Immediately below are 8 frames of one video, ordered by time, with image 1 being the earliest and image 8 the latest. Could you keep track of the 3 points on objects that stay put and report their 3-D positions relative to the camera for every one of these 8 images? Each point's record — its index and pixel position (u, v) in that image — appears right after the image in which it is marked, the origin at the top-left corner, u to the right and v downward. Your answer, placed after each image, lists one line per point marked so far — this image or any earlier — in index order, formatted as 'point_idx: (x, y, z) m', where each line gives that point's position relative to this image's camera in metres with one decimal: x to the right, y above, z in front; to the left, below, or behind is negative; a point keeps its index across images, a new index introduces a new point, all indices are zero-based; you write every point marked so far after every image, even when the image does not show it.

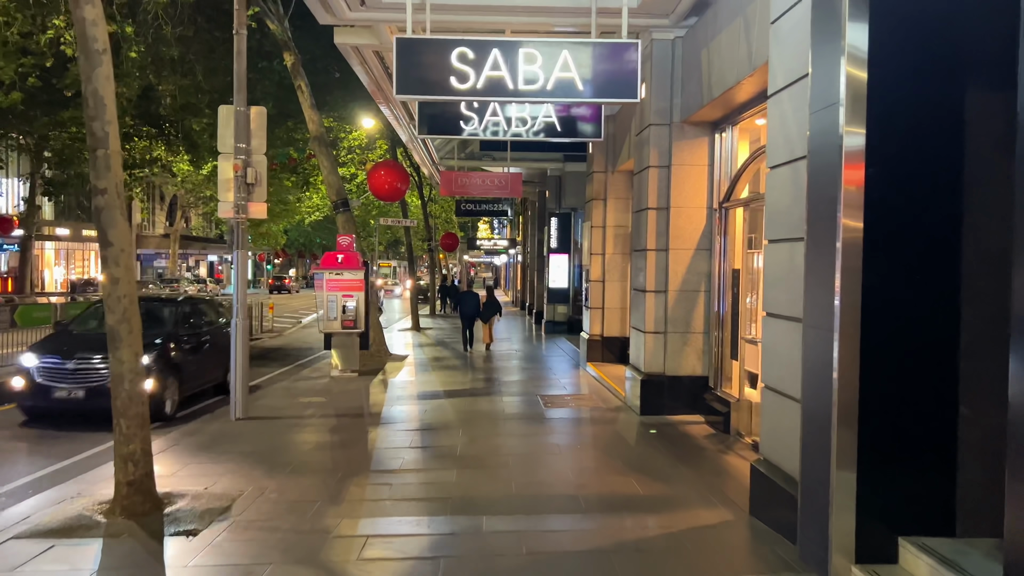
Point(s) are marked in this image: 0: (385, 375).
0: (-2.1, -1.5, +13.1) m
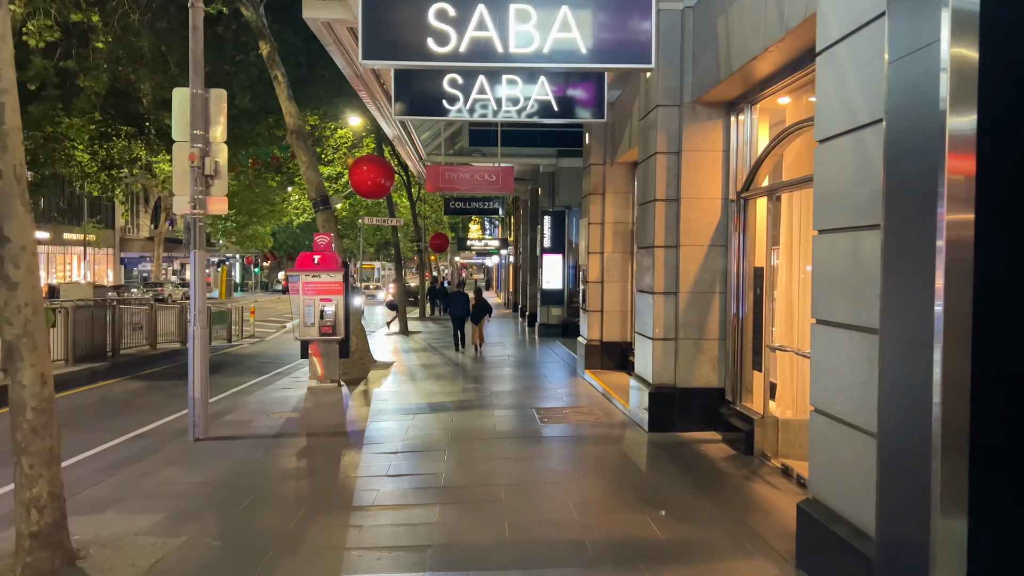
0: (-2.3, -1.5, +12.1) m
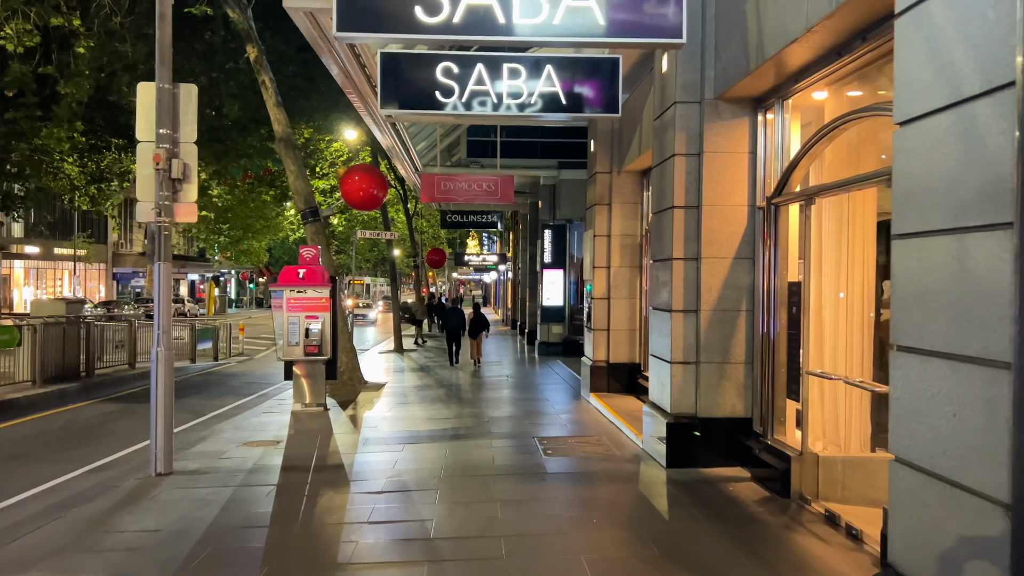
0: (-2.3, -1.7, +11.3) m
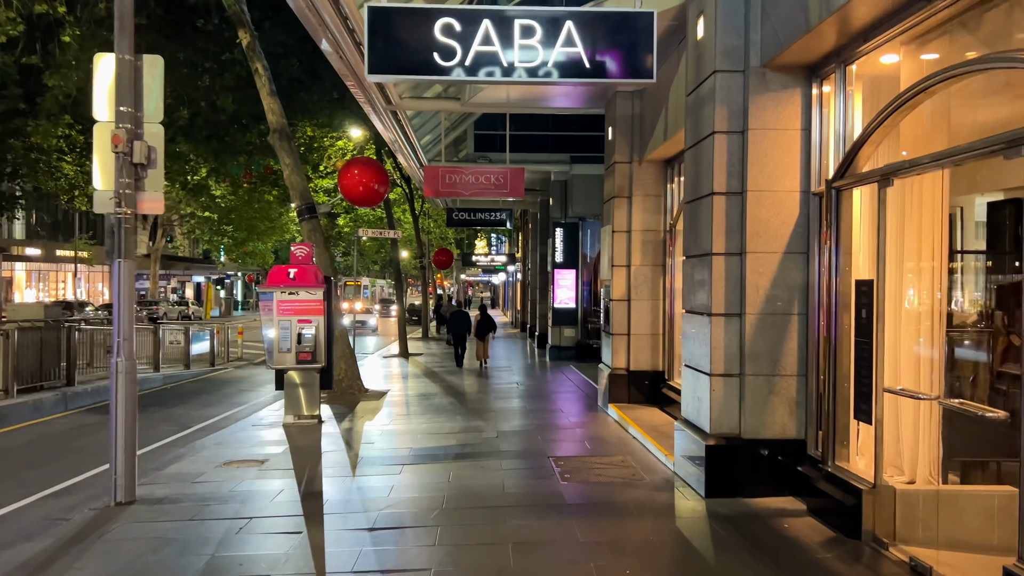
0: (-2.1, -1.8, +10.4) m
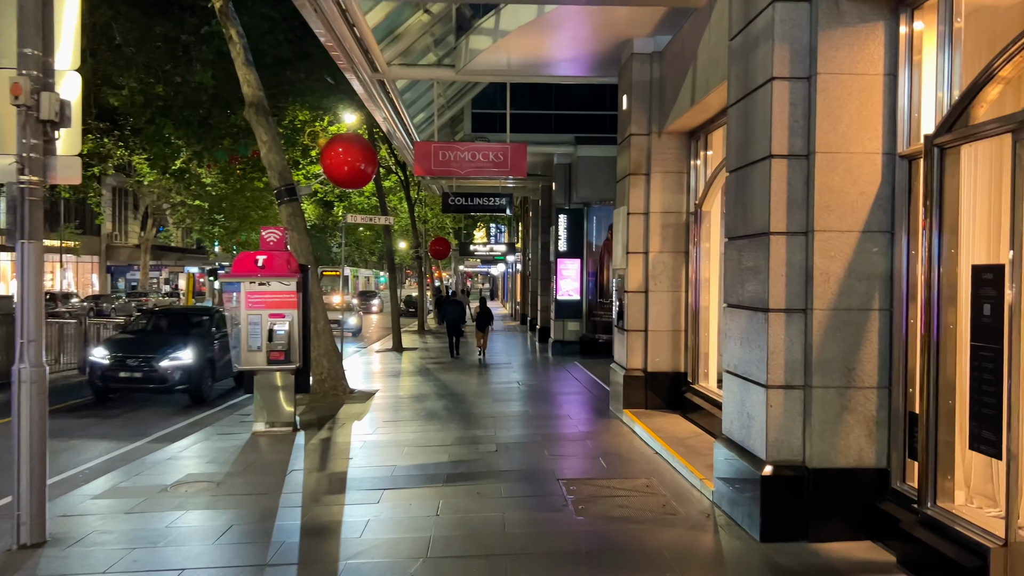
0: (-2.1, -1.6, +9.2) m
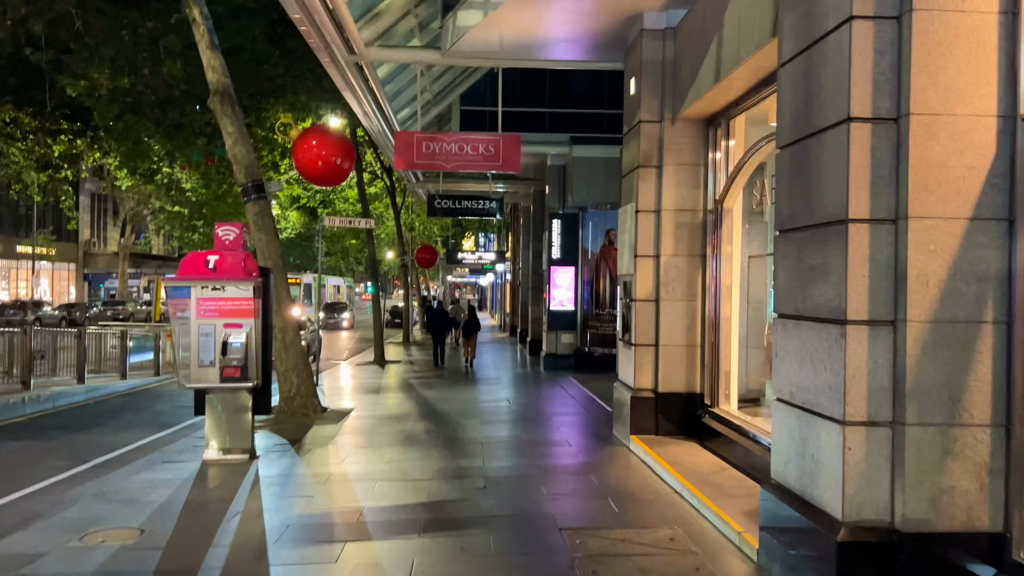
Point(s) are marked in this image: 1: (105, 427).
0: (-2.2, -1.7, +8.0) m
1: (-5.2, -1.8, +9.9) m
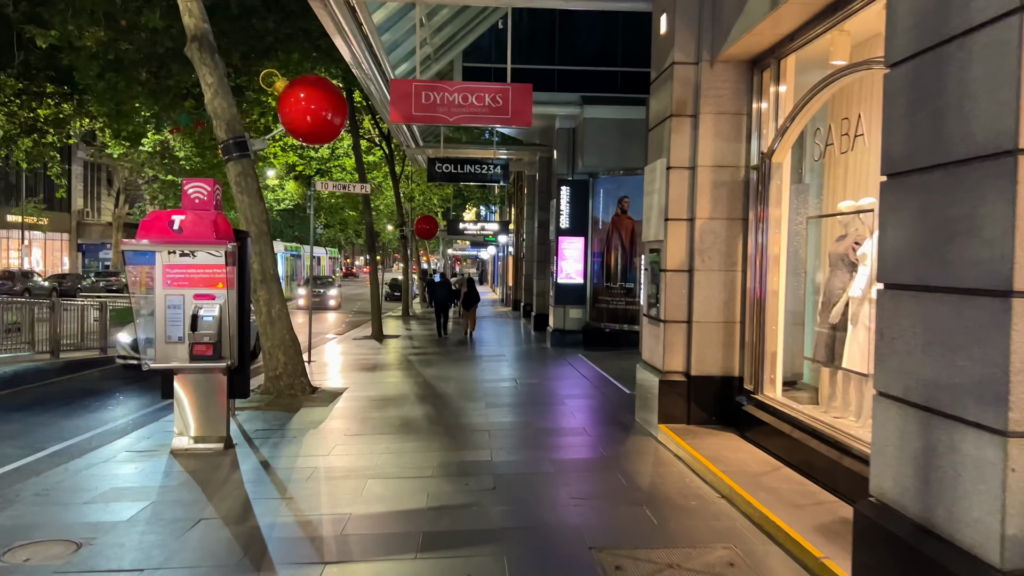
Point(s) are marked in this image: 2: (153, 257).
0: (-2.1, -1.4, +7.1) m
1: (-5.1, -1.4, +9.0) m
2: (-3.0, +0.3, +6.6) m
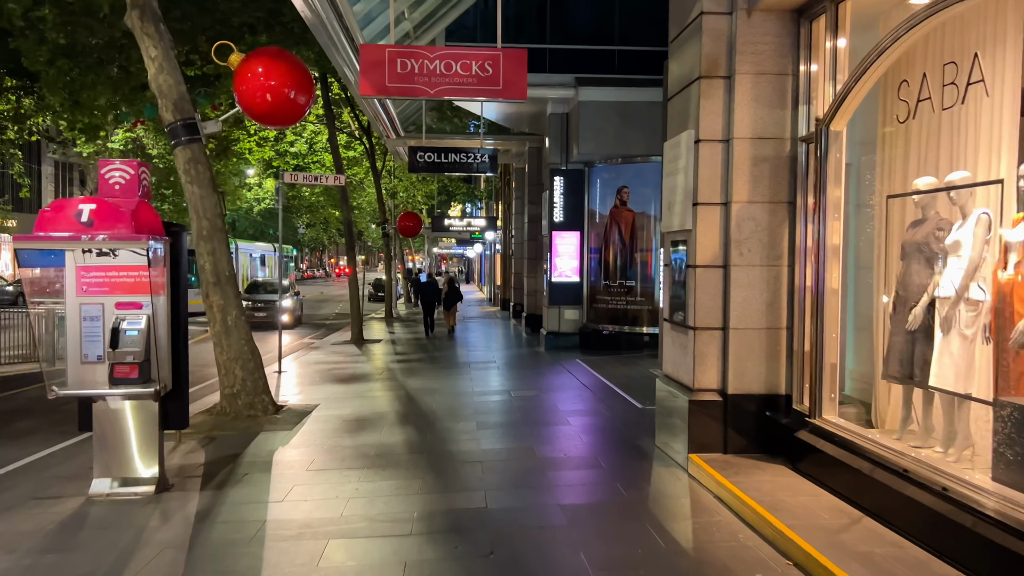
0: (-2.1, -1.4, +5.8) m
1: (-5.1, -1.5, +7.6) m
2: (-3.0, +0.2, +5.3) m
